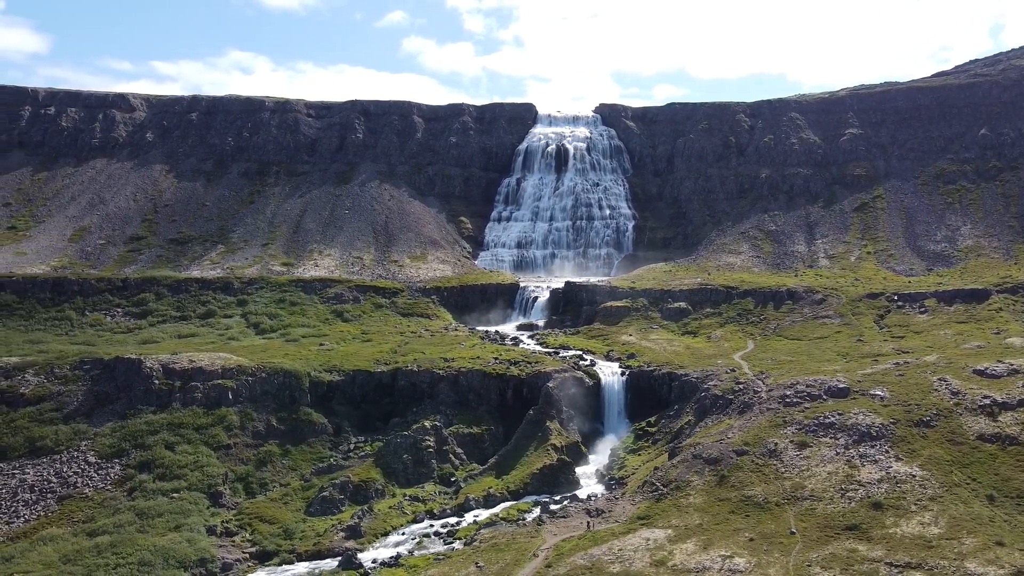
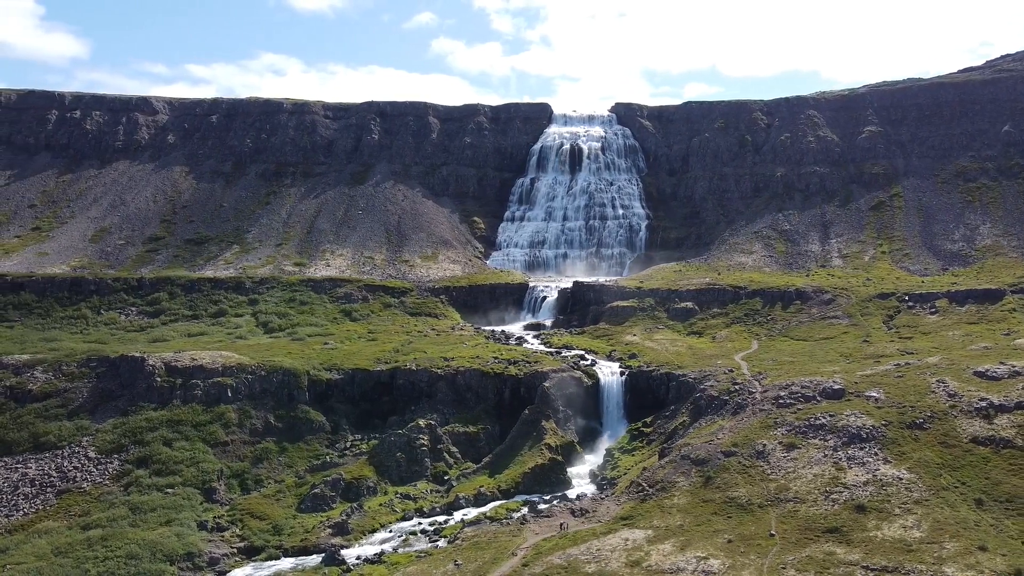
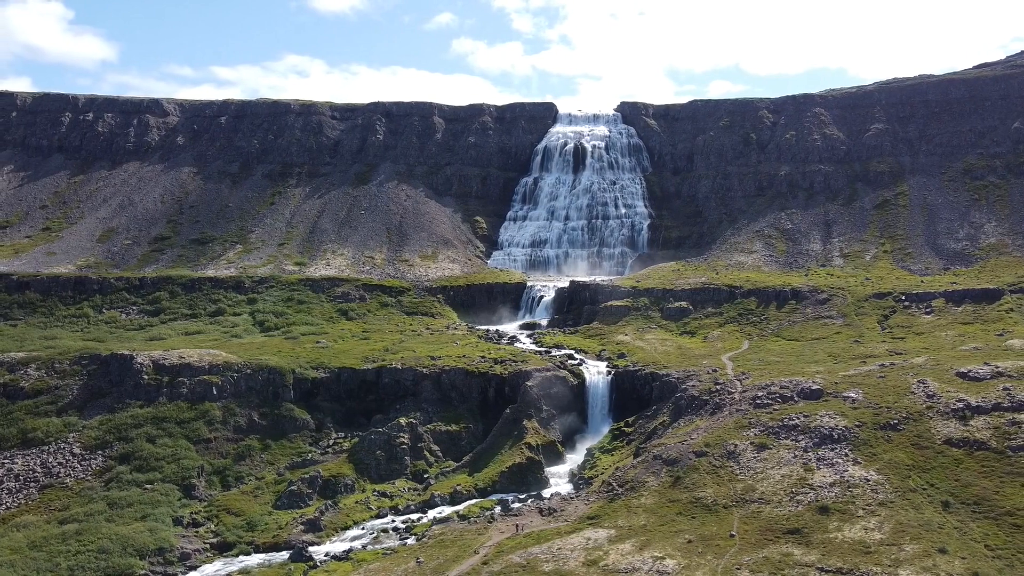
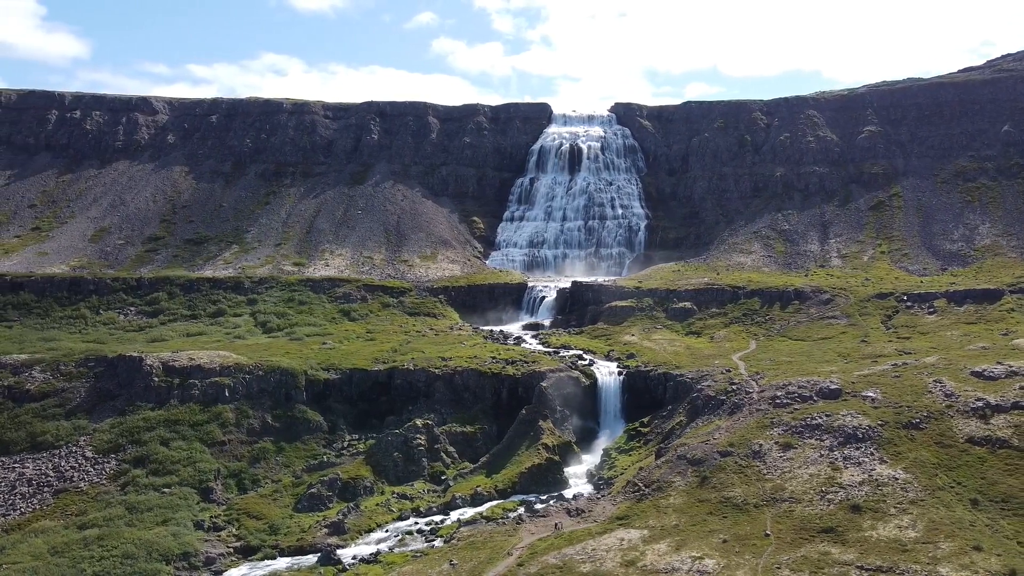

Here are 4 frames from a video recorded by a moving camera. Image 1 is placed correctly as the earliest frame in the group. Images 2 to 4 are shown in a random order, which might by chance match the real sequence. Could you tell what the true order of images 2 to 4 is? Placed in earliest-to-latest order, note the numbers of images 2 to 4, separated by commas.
2, 4, 3
